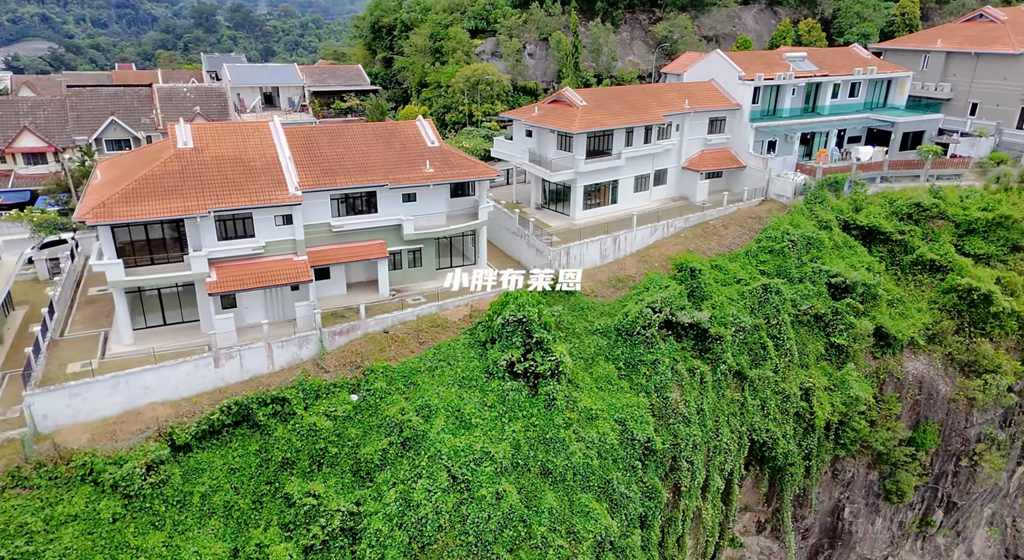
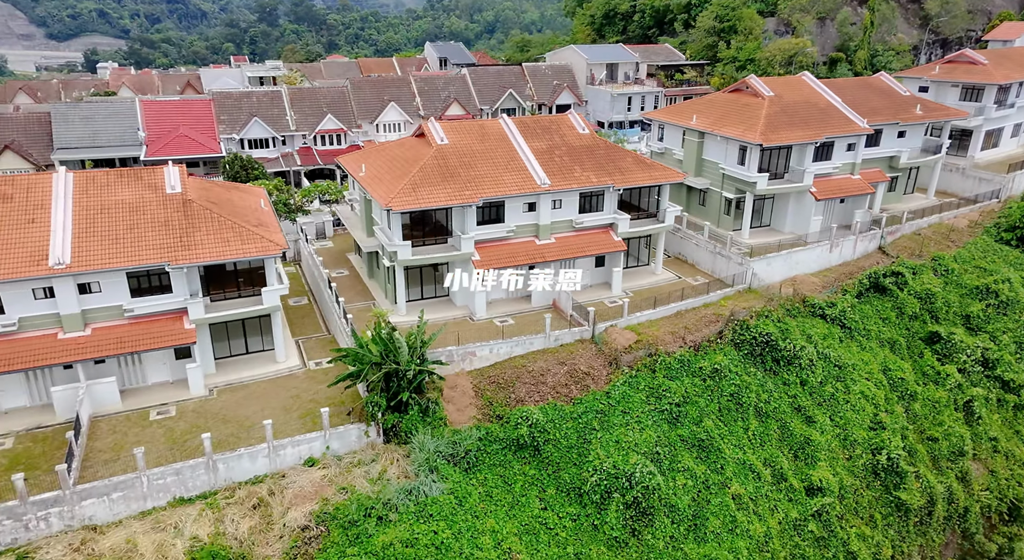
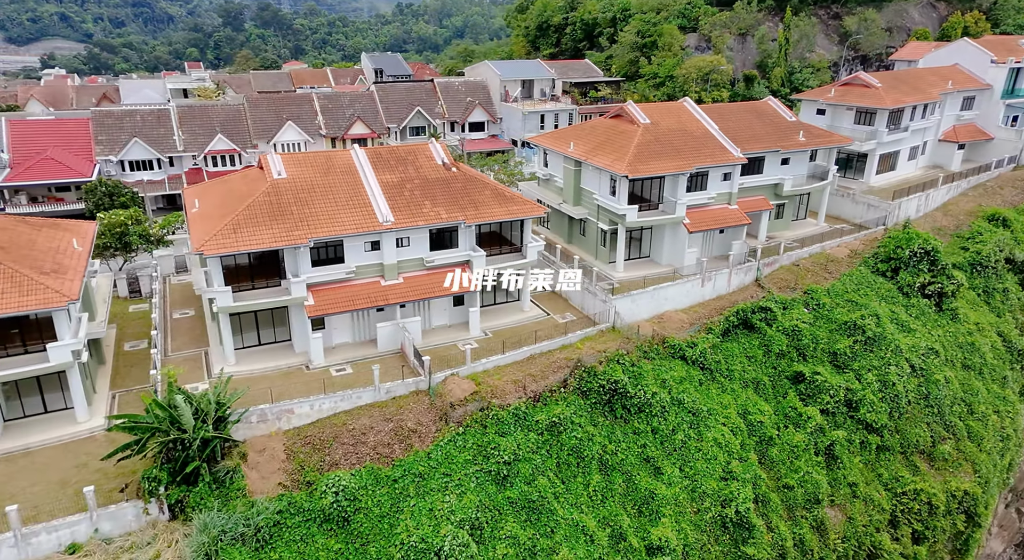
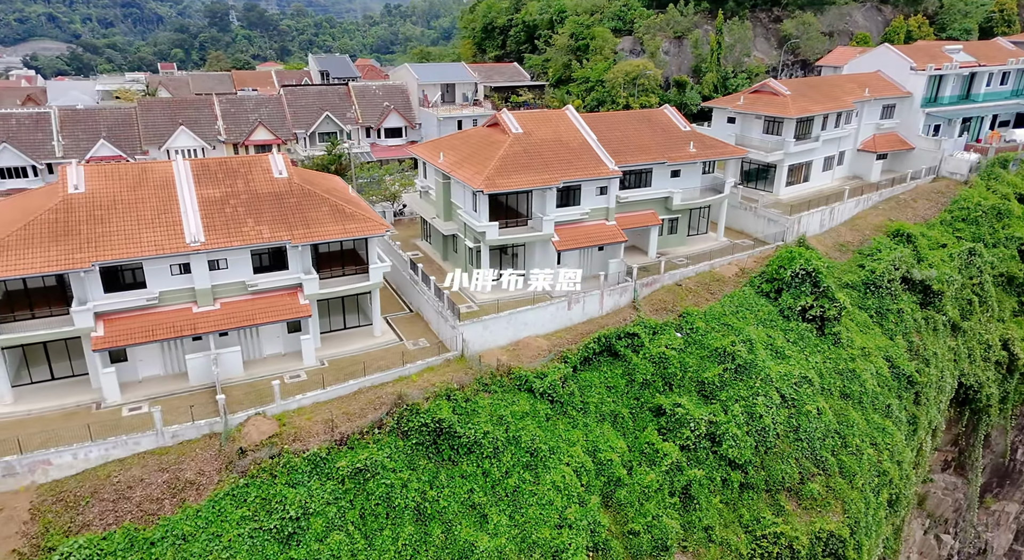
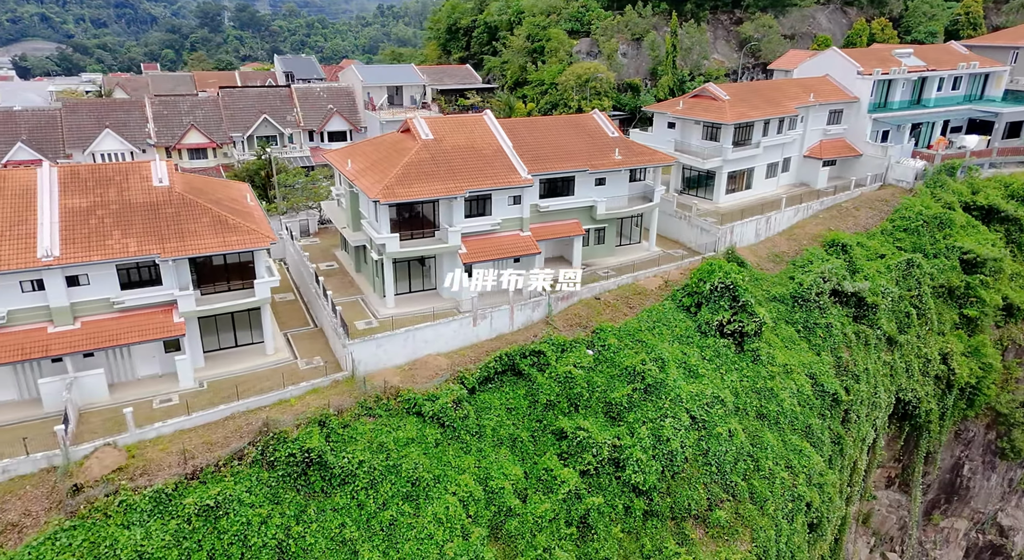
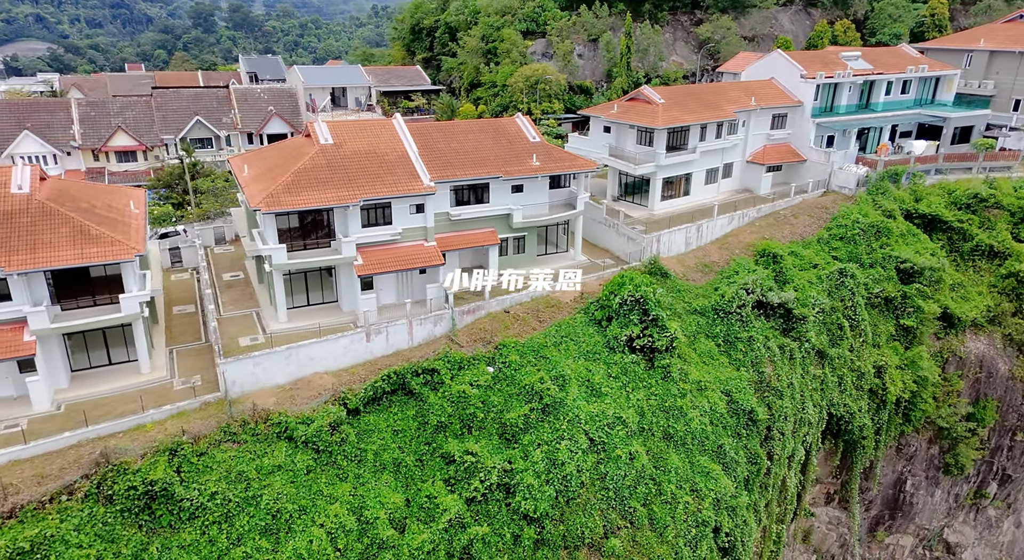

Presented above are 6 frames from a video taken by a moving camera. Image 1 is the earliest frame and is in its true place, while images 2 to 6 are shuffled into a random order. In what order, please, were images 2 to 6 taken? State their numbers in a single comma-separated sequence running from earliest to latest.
6, 5, 4, 3, 2
